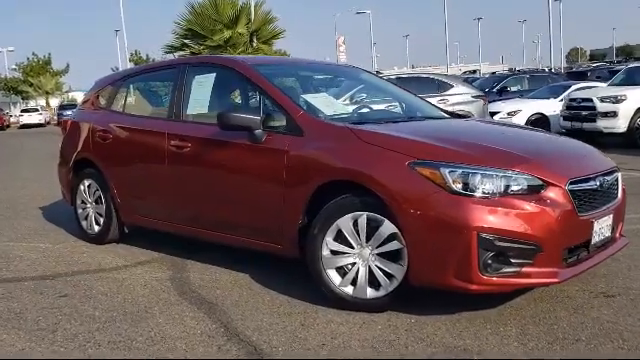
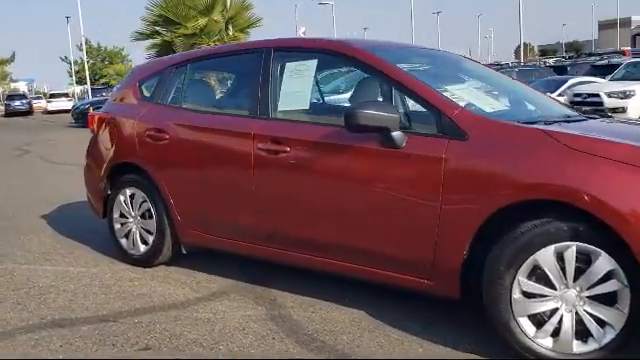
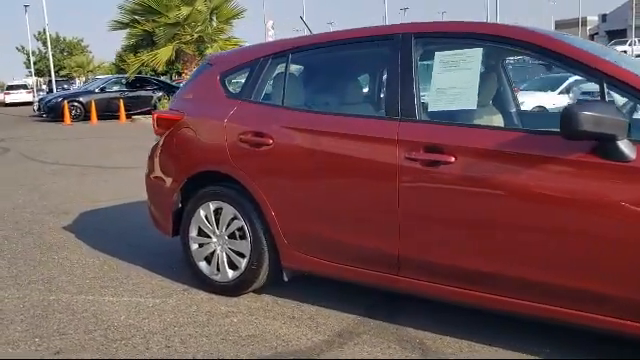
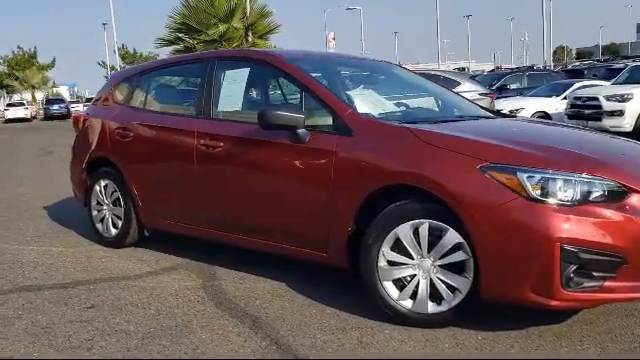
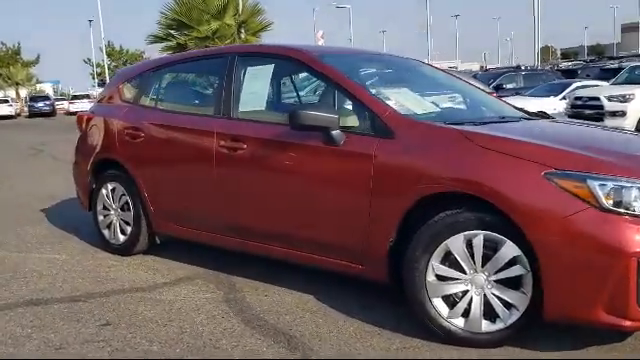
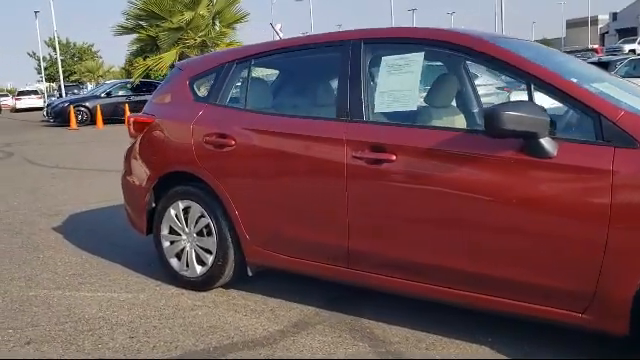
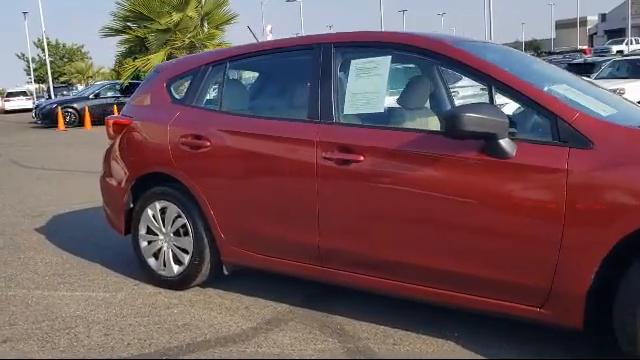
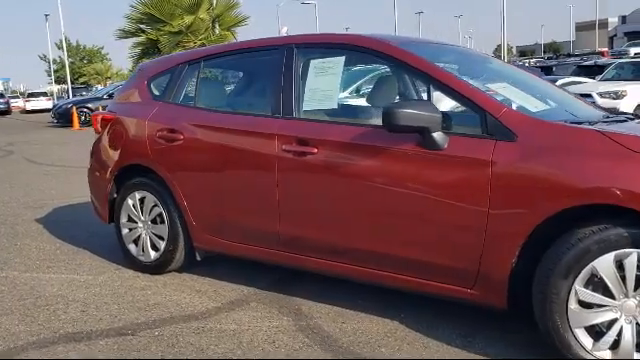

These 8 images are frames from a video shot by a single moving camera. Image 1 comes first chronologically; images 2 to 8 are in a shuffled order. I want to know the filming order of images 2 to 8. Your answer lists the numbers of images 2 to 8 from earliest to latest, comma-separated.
4, 5, 2, 8, 7, 6, 3
